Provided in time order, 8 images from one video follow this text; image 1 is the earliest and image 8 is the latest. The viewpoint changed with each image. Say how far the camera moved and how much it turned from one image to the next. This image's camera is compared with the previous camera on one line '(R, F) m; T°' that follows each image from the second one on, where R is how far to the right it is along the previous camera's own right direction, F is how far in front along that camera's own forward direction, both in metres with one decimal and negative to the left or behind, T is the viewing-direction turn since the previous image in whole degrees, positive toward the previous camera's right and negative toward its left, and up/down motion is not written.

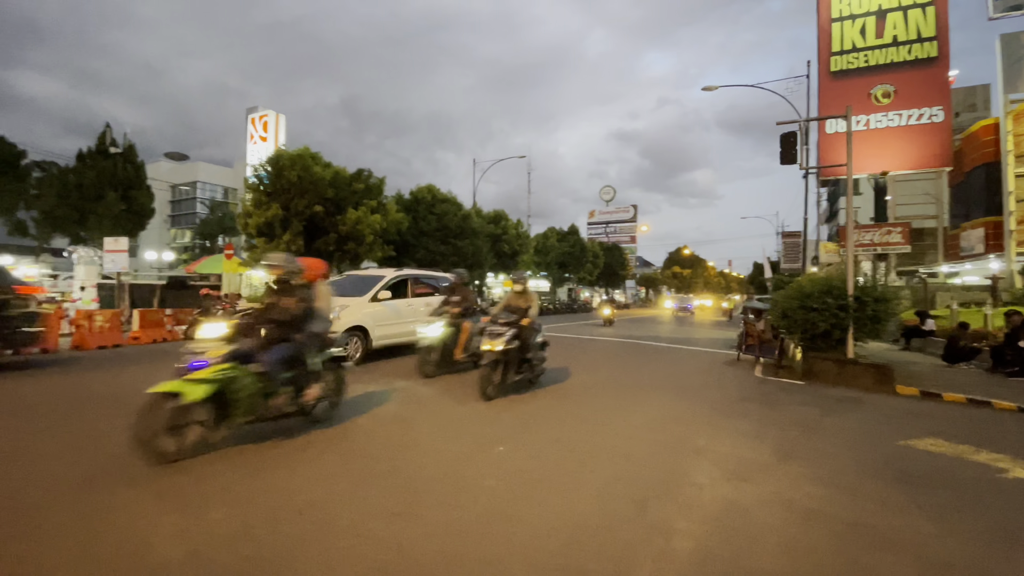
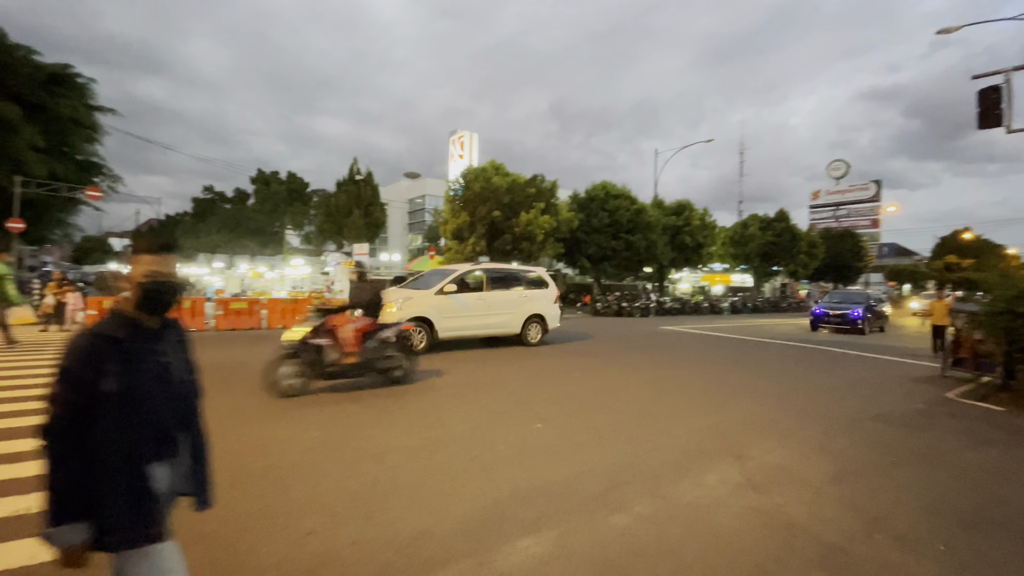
(+2.3, -0.5) m; -25°
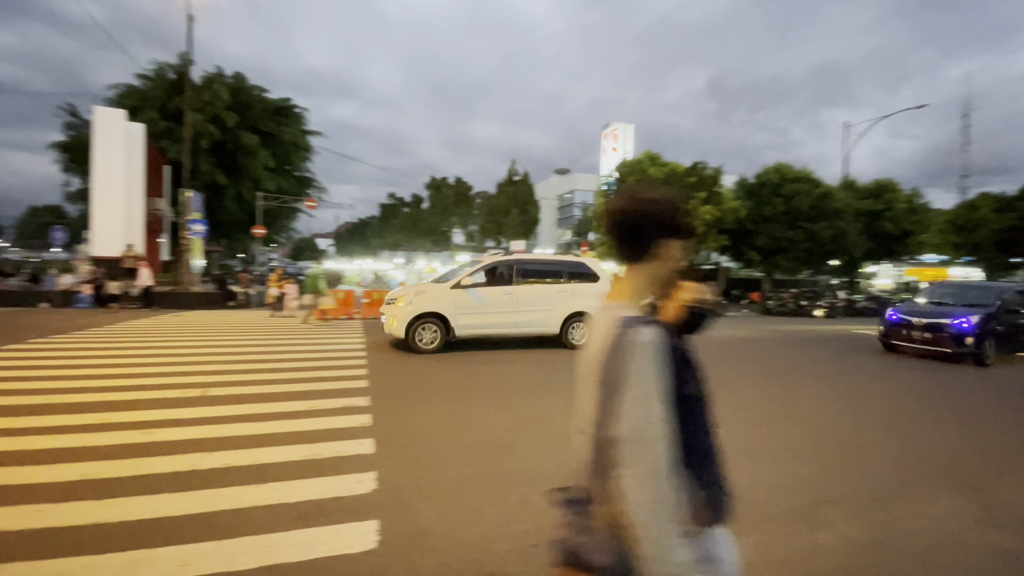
(-0.4, -0.4) m; -18°
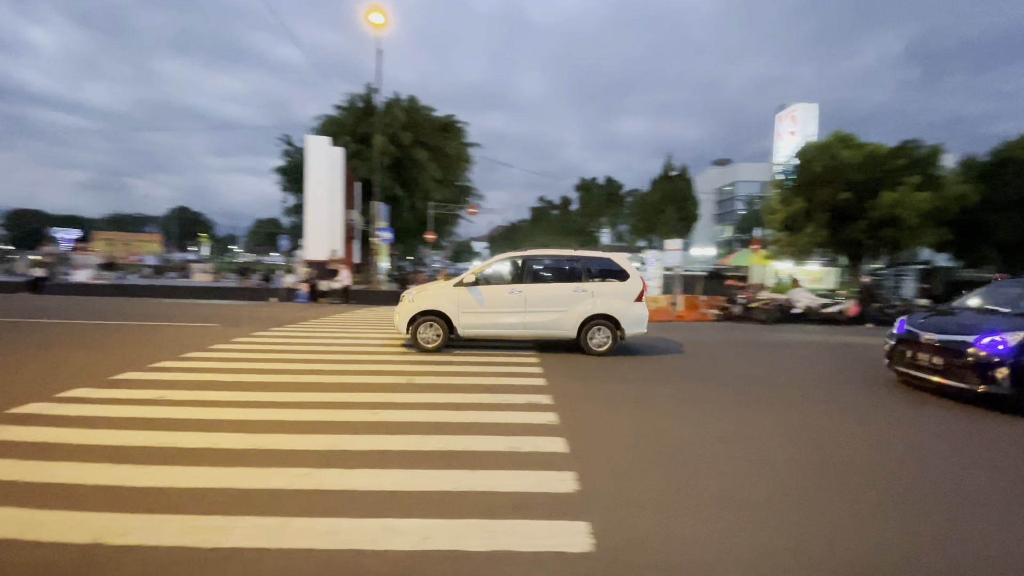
(-0.6, 0.0) m; -17°
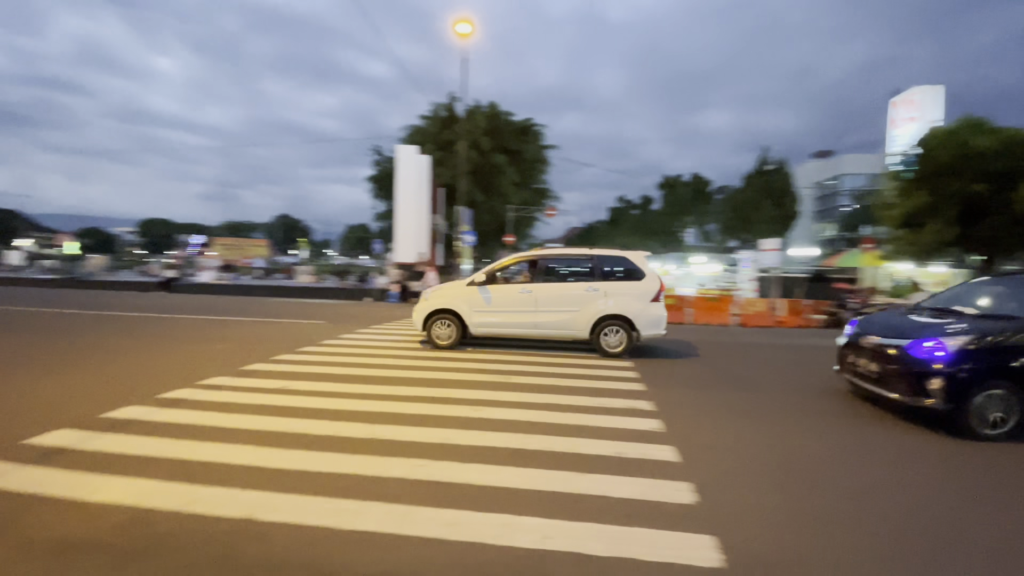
(-0.4, 0.0) m; -9°
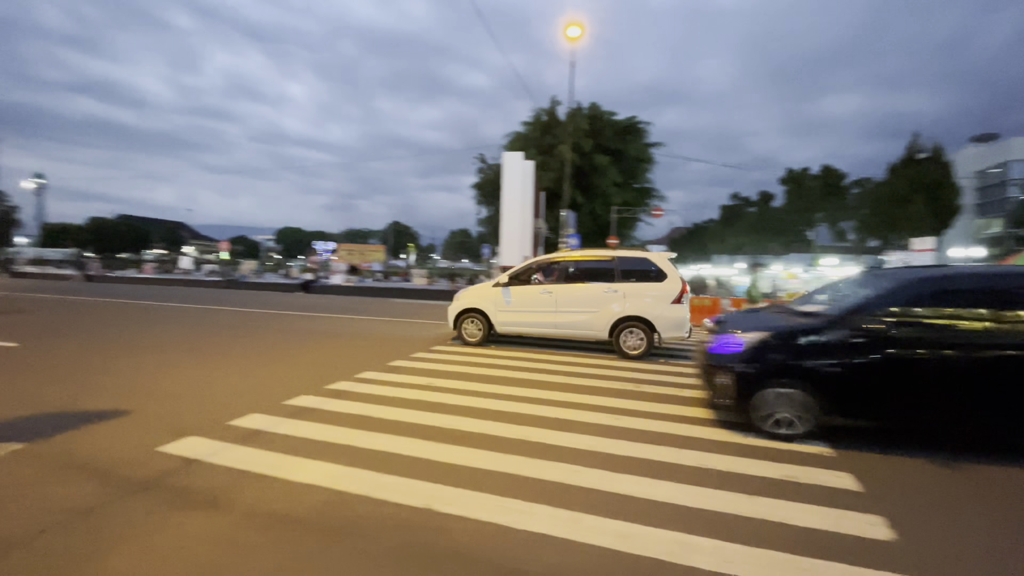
(-0.7, 0.0) m; -12°
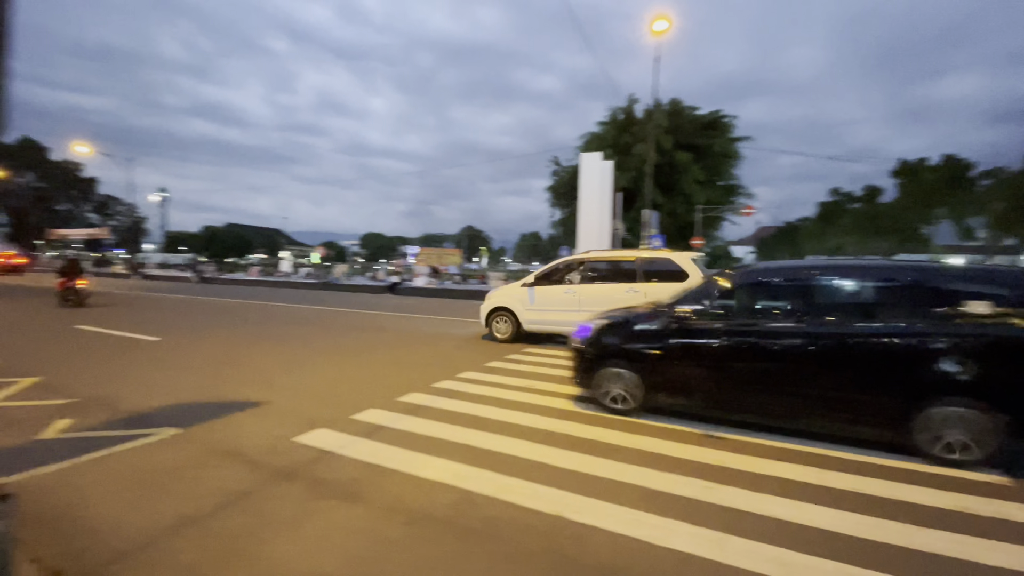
(-0.6, +0.1) m; -9°
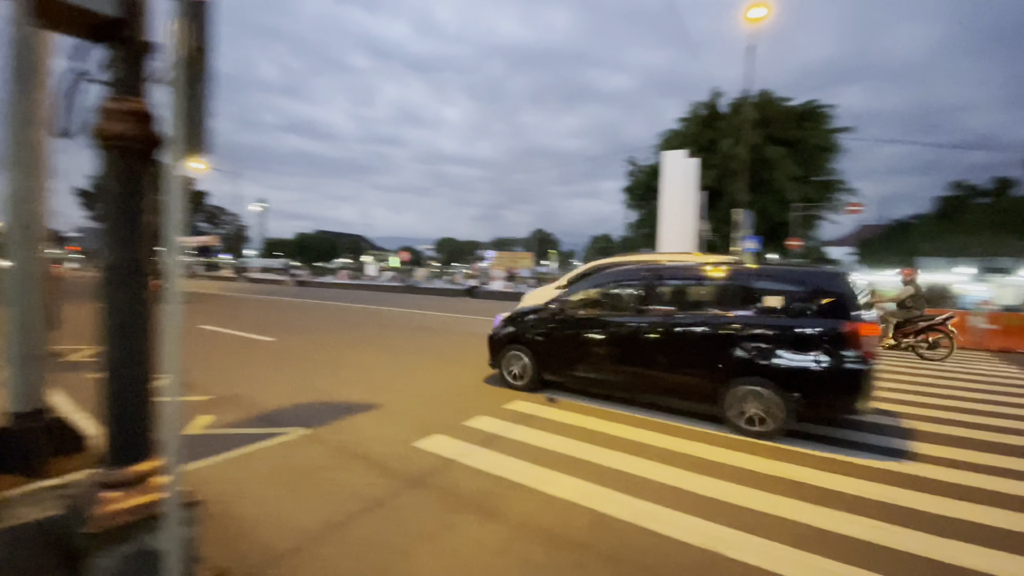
(-0.7, +0.2) m; -9°
